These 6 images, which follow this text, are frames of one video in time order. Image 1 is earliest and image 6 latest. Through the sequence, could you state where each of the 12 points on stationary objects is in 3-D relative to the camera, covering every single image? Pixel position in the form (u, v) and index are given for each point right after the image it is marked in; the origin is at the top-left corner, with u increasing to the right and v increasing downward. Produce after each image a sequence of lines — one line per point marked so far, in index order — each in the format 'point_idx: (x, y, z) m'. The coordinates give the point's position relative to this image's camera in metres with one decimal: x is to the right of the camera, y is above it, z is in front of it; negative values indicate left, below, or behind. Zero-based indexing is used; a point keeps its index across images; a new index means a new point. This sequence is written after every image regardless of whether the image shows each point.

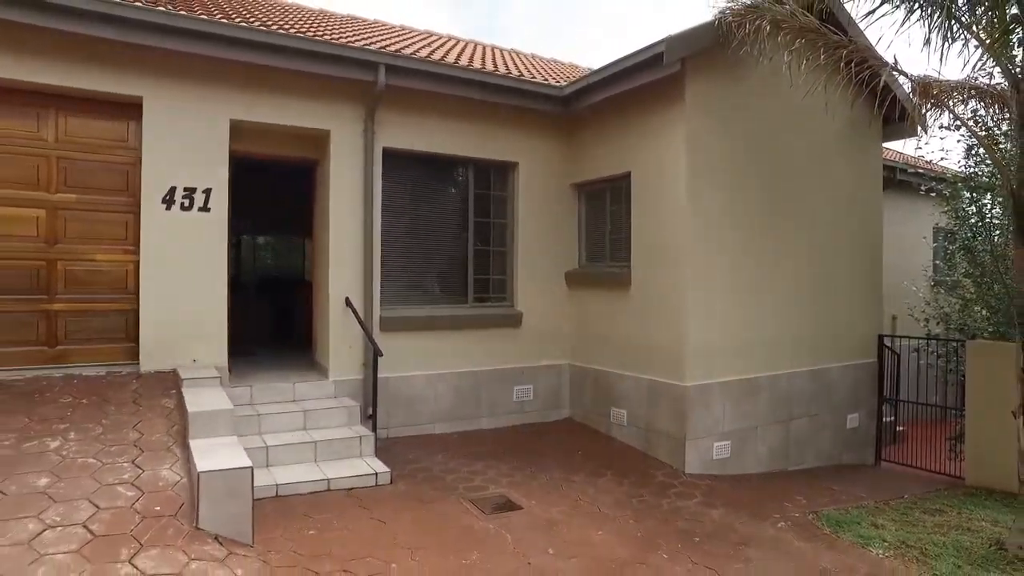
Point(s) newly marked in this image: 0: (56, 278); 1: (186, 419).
0: (-4.2, +0.1, +5.6) m
1: (-2.5, -1.0, +4.6) m
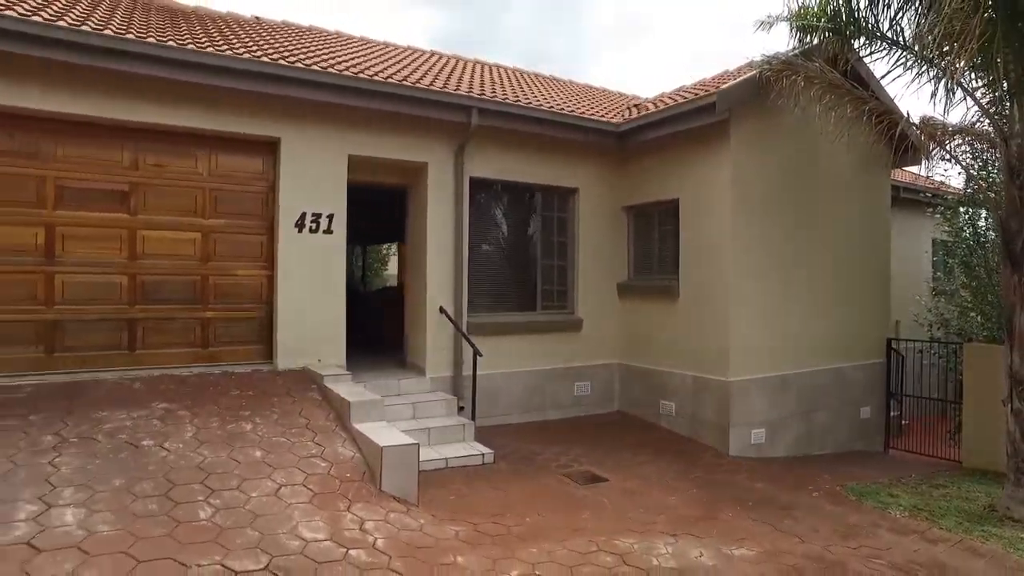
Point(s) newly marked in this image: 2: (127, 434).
0: (-3.4, 0.0, +6.7) m
1: (-1.6, -1.1, +5.8) m
2: (-3.1, -1.2, +4.9) m
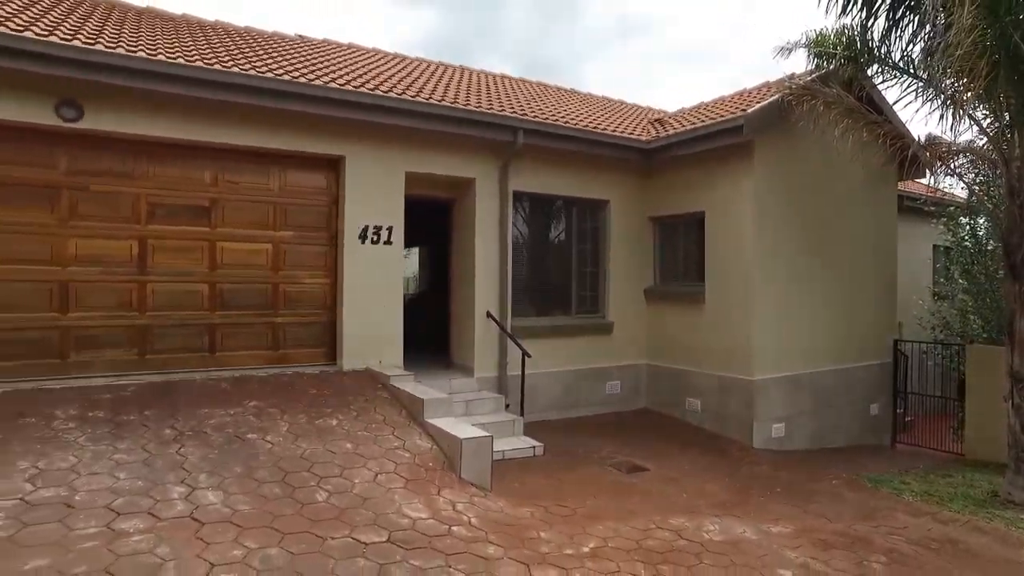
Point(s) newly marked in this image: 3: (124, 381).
0: (-2.8, -0.1, +7.3) m
1: (-1.1, -1.2, +6.4) m
2: (-2.5, -1.3, +5.5) m
3: (-4.0, -1.0, +6.3) m
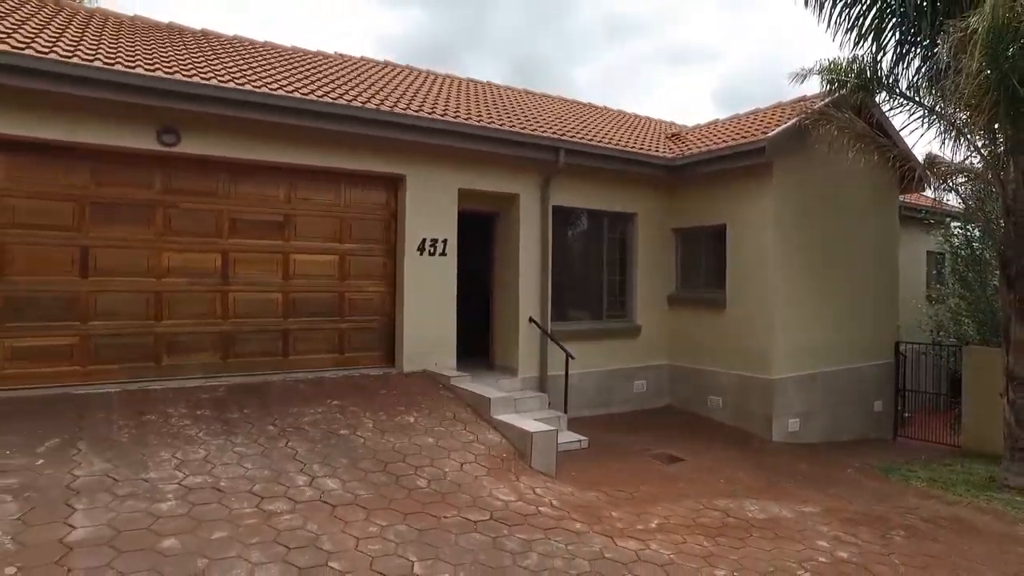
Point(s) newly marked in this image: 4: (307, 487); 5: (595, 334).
0: (-2.2, -0.2, +8.0) m
1: (-0.4, -1.3, +7.0) m
2: (-1.9, -1.4, +6.2) m
3: (-3.4, -1.1, +6.9) m
4: (-1.7, -1.6, +4.9) m
5: (+1.3, -0.7, +9.5) m
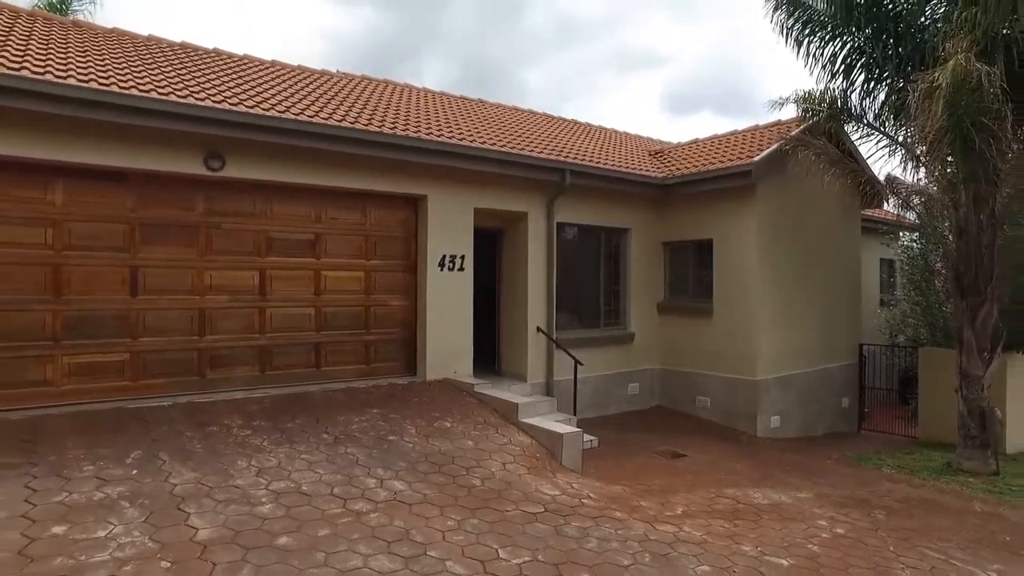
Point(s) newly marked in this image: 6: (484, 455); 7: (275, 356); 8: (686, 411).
0: (-2.0, -0.4, +8.4) m
1: (-0.1, -1.5, +7.7) m
2: (-1.5, -1.6, +6.7) m
3: (-3.1, -1.3, +7.3) m
4: (-1.2, -1.8, +5.4) m
5: (+1.4, -0.9, +10.3) m
6: (-0.3, -1.8, +6.5) m
7: (-3.0, -0.9, +7.7) m
8: (+3.1, -2.2, +10.7) m
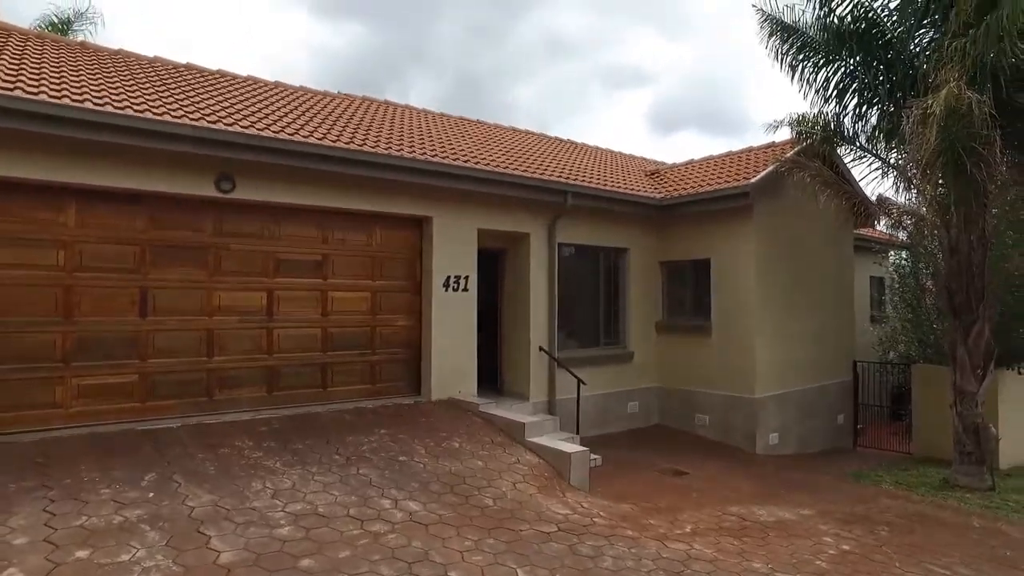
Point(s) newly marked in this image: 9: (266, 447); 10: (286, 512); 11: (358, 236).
0: (-1.9, -0.7, +8.5) m
1: (-0.1, -1.8, +7.7) m
2: (-1.4, -1.8, +6.7) m
3: (-3.0, -1.5, +7.3) m
4: (-1.1, -2.0, +5.5) m
5: (+1.4, -1.2, +10.4) m
6: (-0.2, -2.0, +6.6) m
7: (-2.9, -1.1, +7.7) m
8: (+3.1, -2.5, +10.8) m
9: (-2.6, -1.7, +6.4) m
10: (-1.9, -1.9, +5.1) m
11: (-2.1, +0.7, +8.4) m
